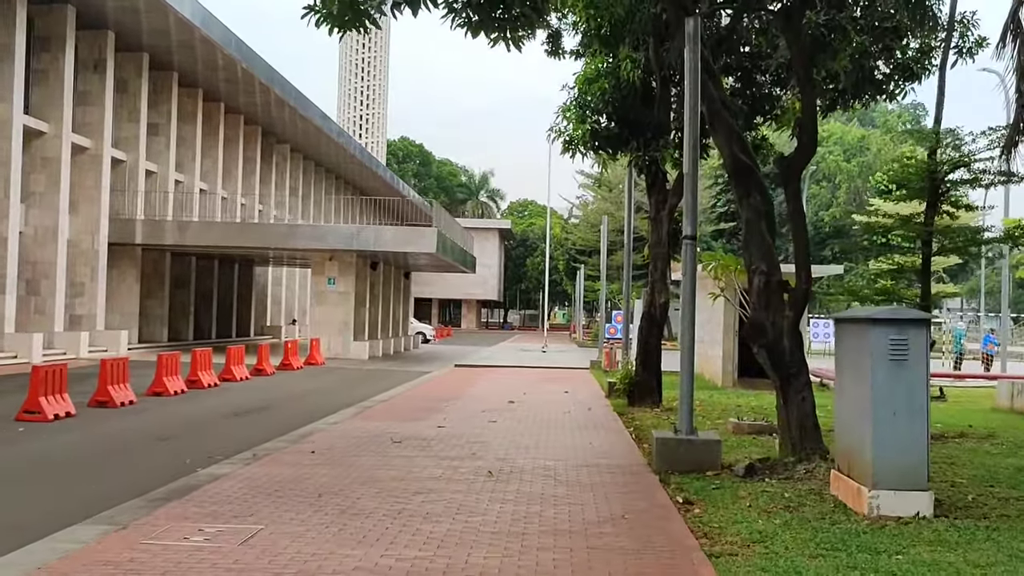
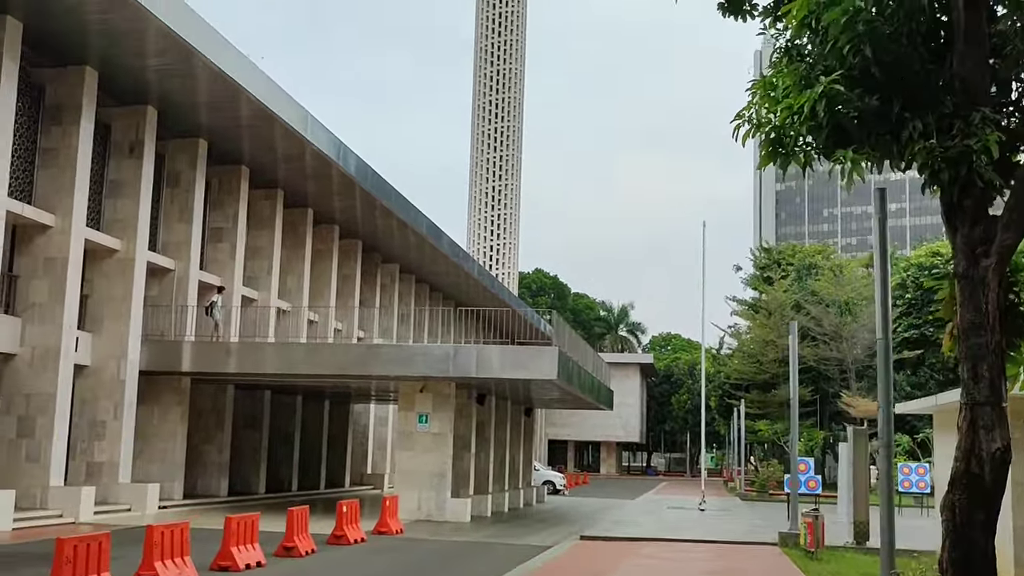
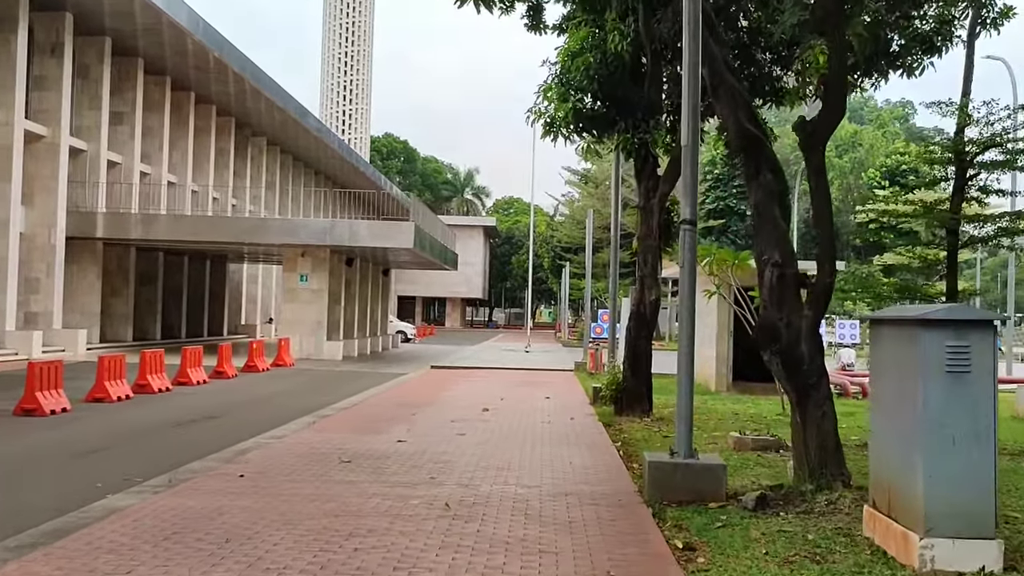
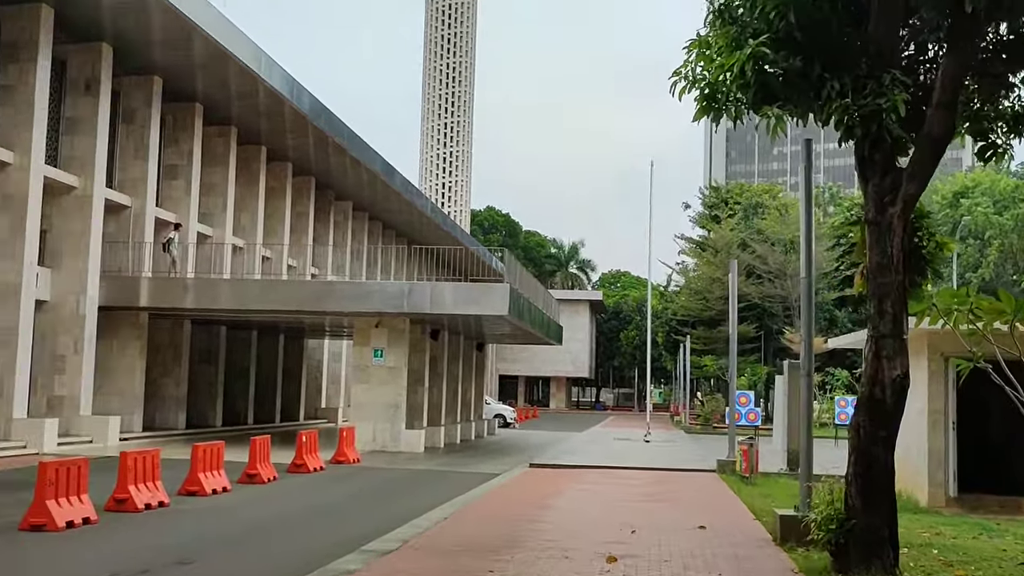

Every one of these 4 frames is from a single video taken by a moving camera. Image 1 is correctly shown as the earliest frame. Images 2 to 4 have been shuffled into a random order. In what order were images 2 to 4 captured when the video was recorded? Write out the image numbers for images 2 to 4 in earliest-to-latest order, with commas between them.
3, 4, 2
